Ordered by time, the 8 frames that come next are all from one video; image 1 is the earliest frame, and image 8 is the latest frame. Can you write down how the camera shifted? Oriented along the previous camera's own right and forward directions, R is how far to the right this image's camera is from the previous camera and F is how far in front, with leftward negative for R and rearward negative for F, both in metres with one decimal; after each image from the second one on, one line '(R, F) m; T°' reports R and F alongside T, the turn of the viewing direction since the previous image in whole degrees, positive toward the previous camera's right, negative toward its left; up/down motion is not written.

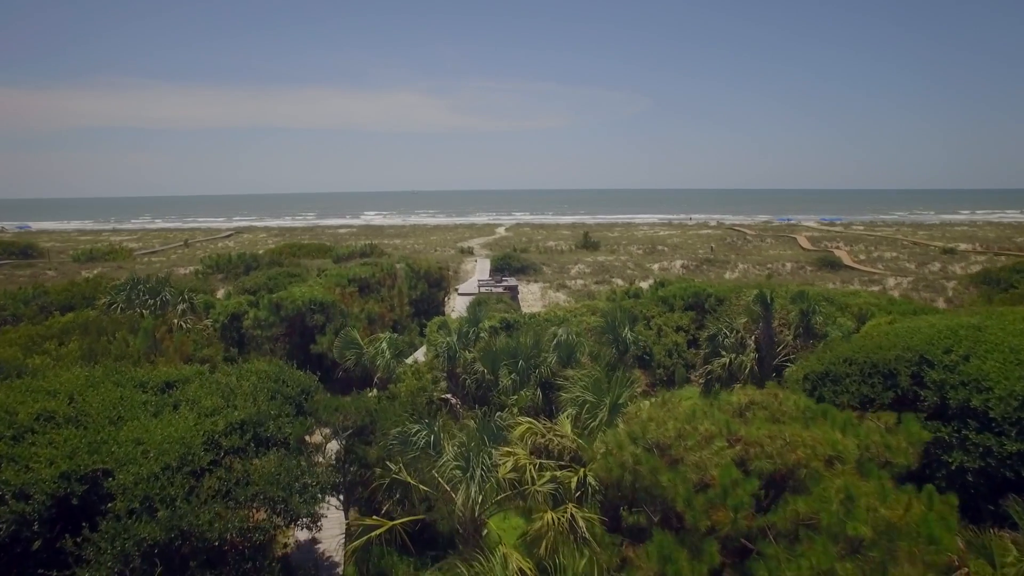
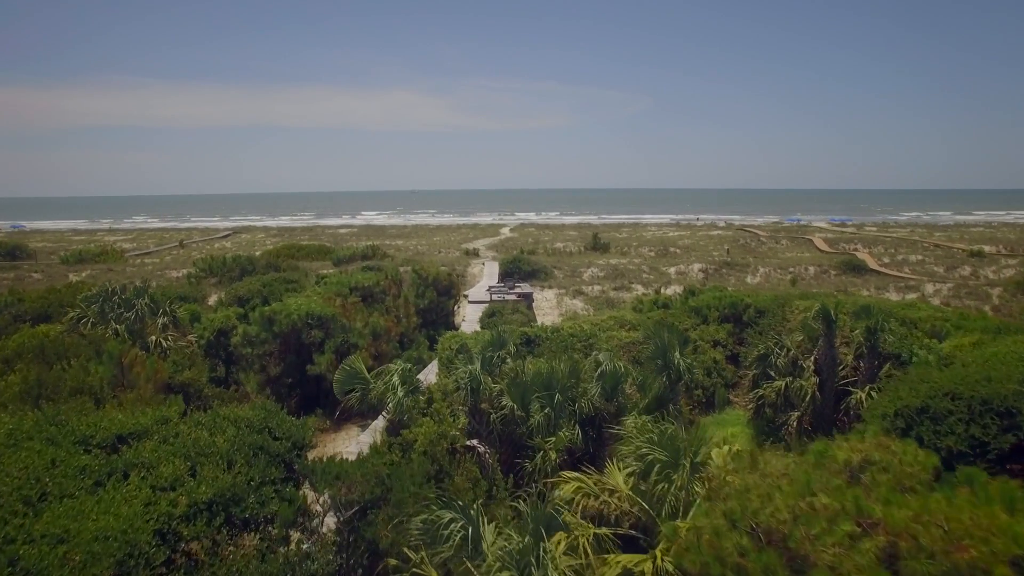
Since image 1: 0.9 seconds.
(-0.3, +1.5) m; 0°
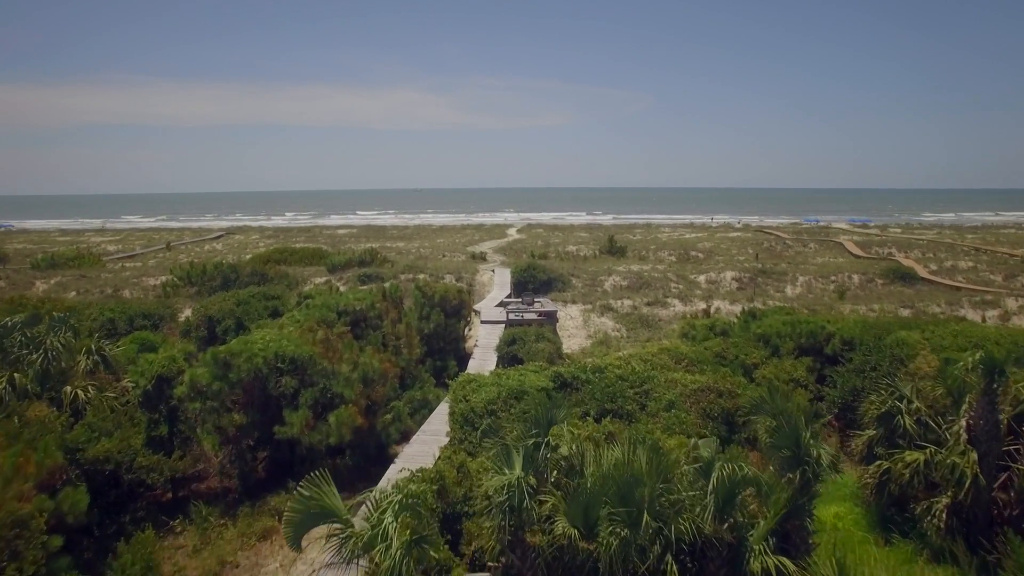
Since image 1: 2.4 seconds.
(-0.4, +2.9) m; 0°
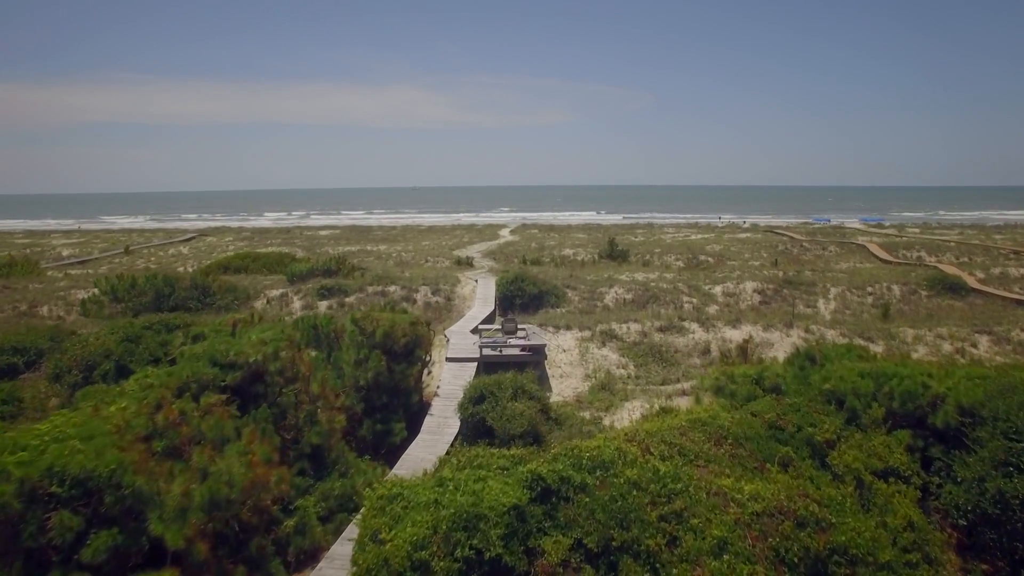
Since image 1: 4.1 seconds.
(+0.4, +3.8) m; 0°
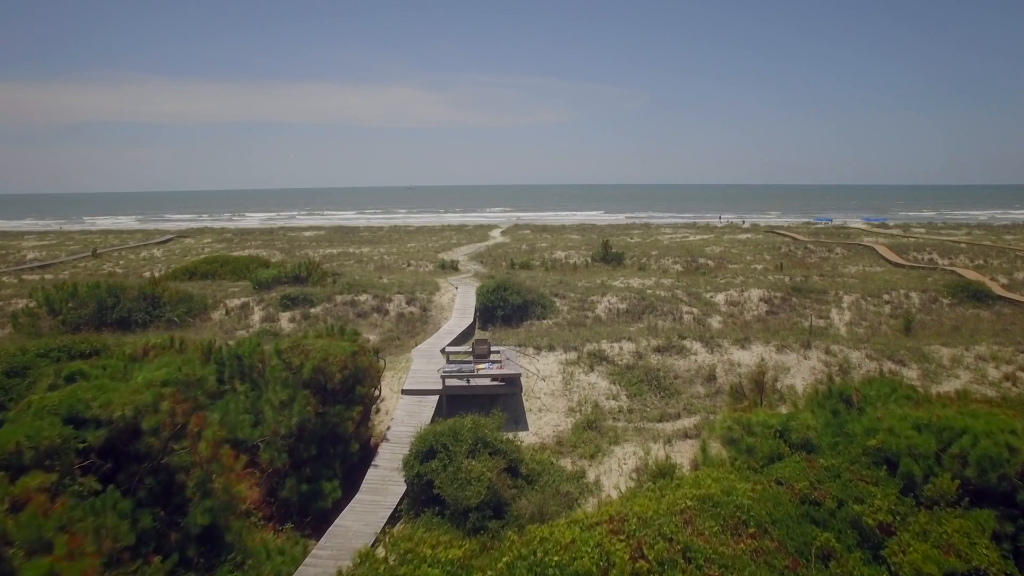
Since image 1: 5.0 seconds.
(+0.4, +2.1) m; 0°
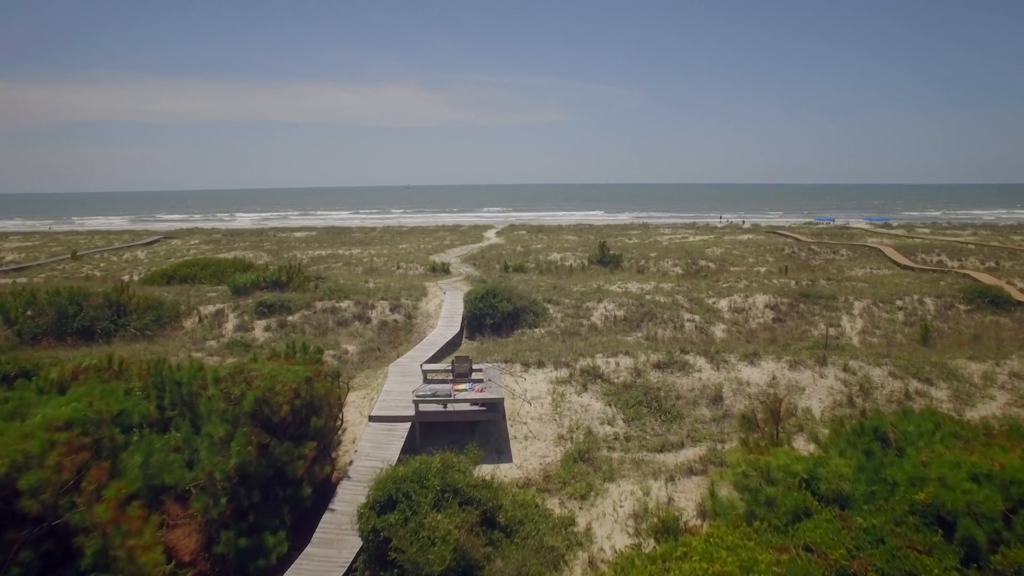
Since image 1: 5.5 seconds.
(+0.2, +1.2) m; 0°
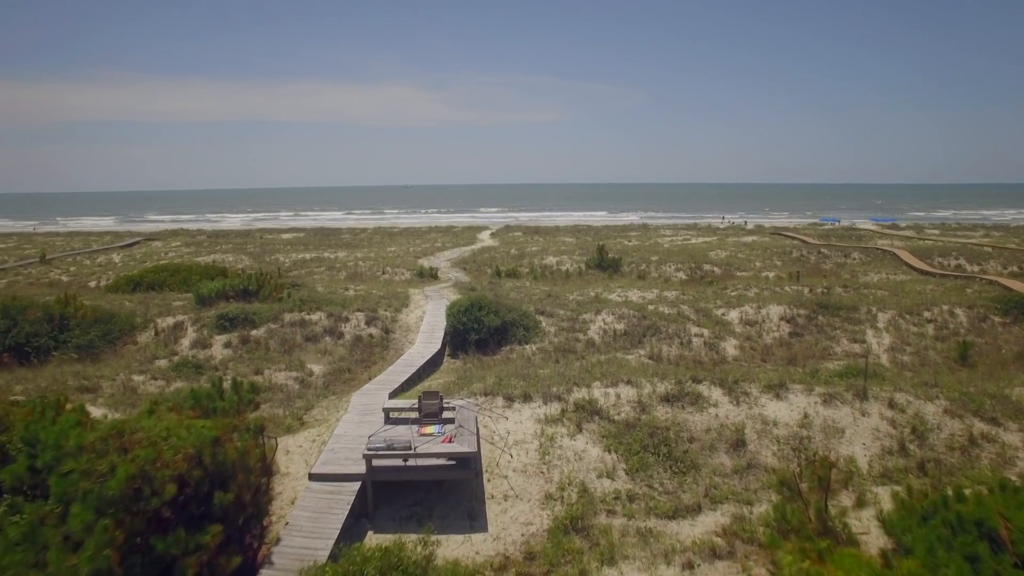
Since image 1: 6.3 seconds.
(+0.2, +1.9) m; 0°
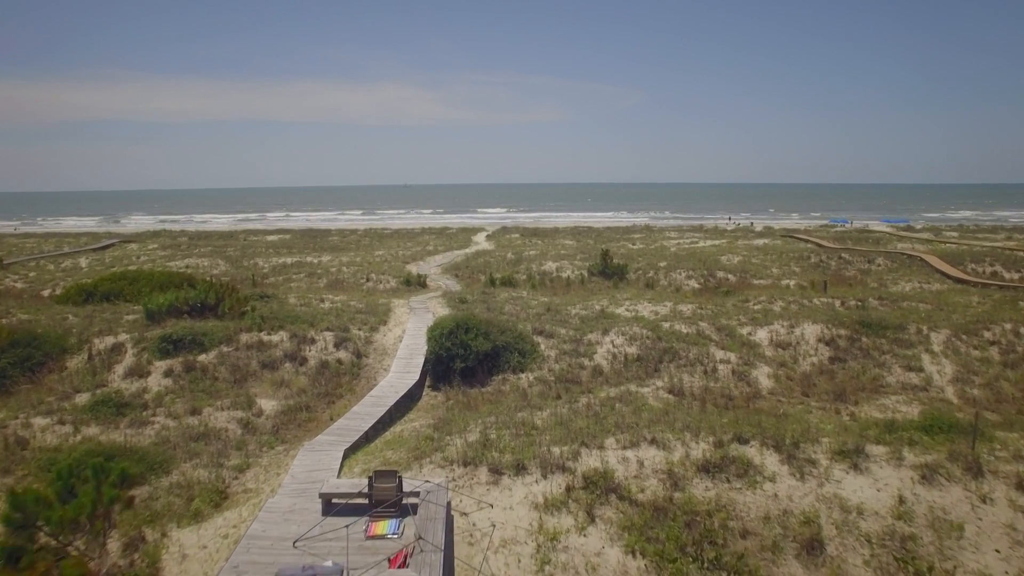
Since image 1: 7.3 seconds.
(+0.1, +2.6) m; 0°
